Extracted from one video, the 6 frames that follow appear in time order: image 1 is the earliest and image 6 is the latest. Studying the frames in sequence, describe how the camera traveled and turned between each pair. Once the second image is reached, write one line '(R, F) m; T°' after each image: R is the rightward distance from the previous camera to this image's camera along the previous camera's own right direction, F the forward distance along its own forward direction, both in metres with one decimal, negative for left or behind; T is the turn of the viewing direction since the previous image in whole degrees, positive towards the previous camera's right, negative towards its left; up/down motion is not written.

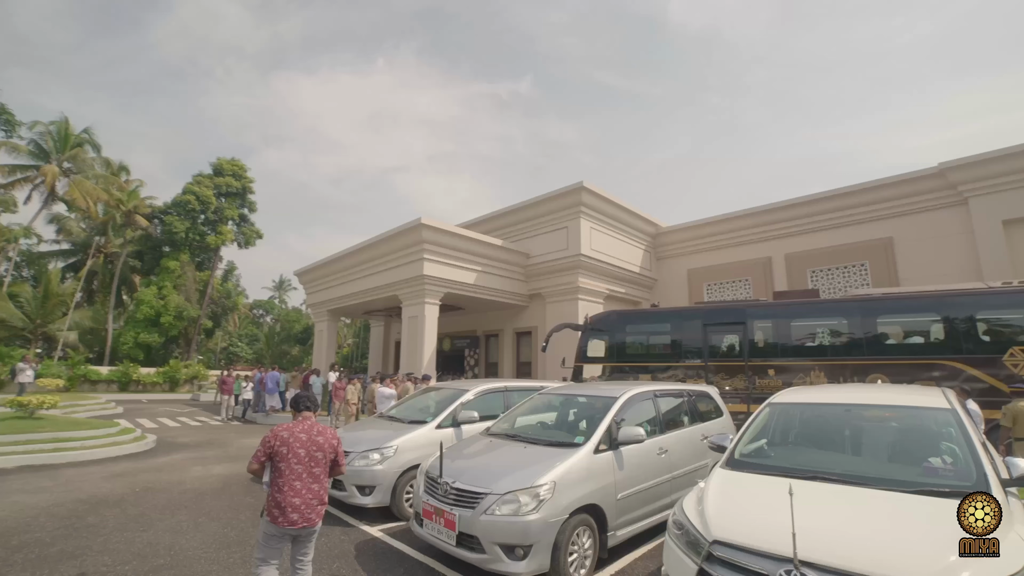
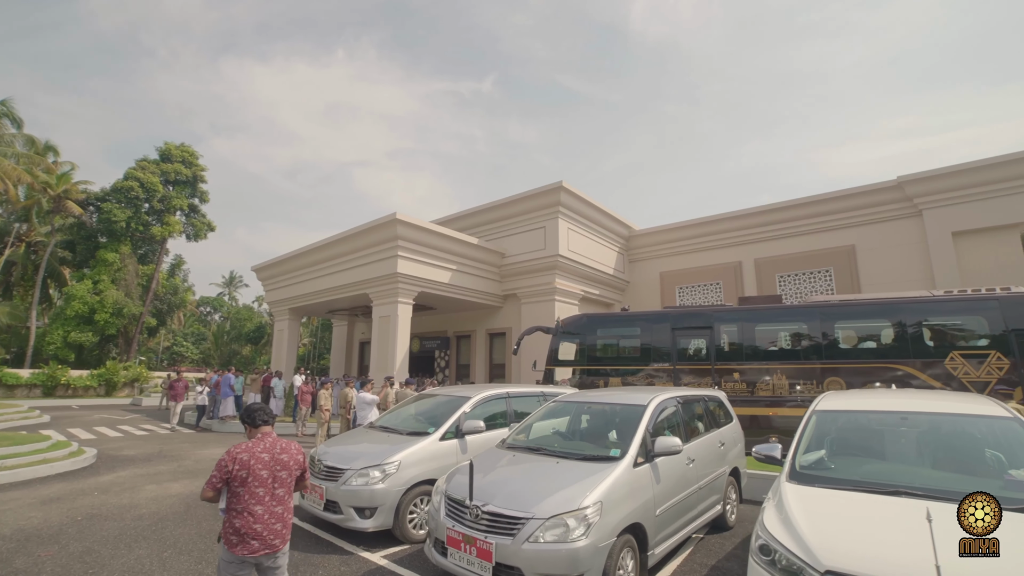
(-0.6, +0.4) m; +5°
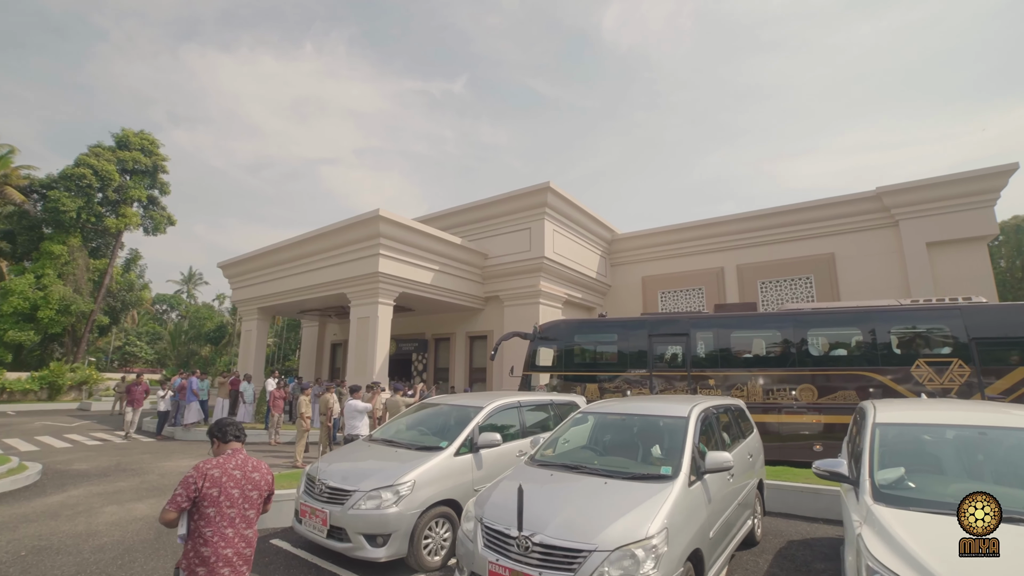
(-0.5, +0.4) m; +4°
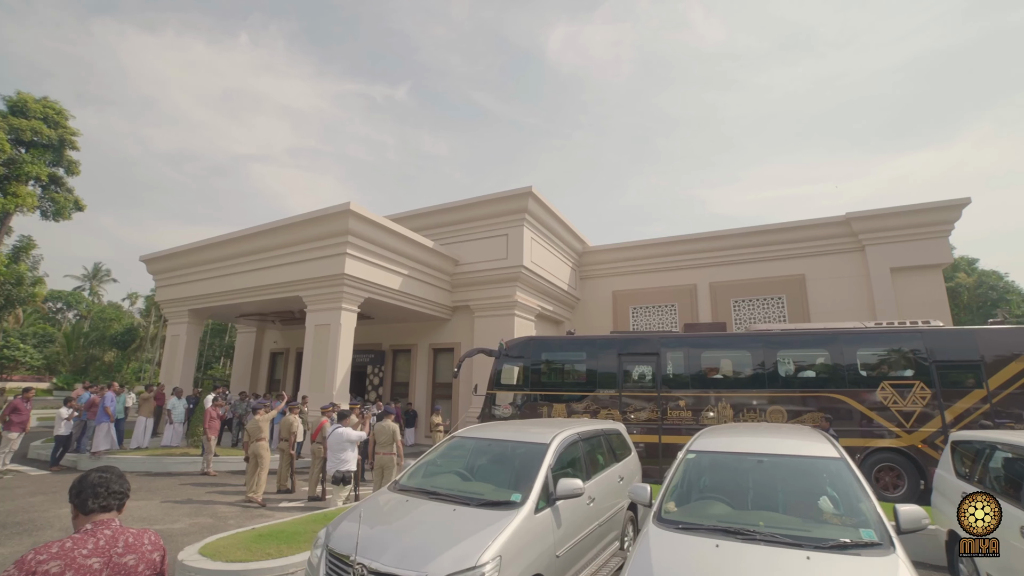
(-1.2, +1.1) m; +8°
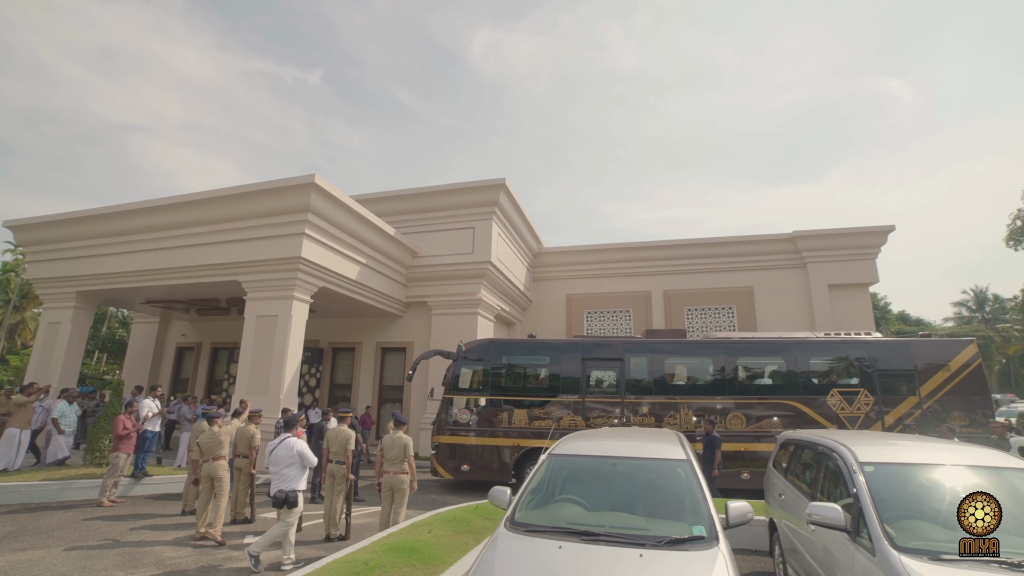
(-1.6, +1.0) m; +11°
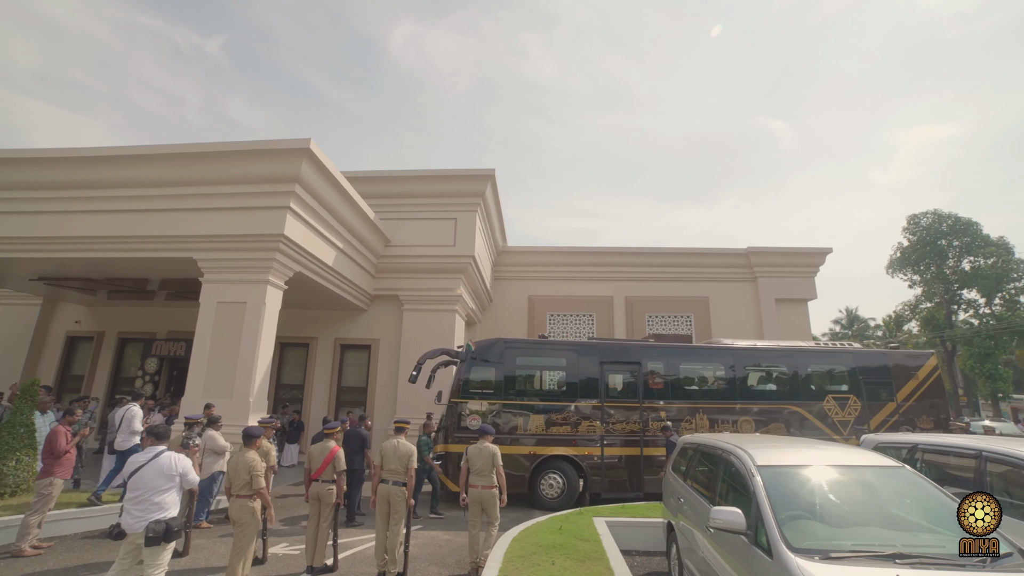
(-2.1, +0.9) m; +11°
